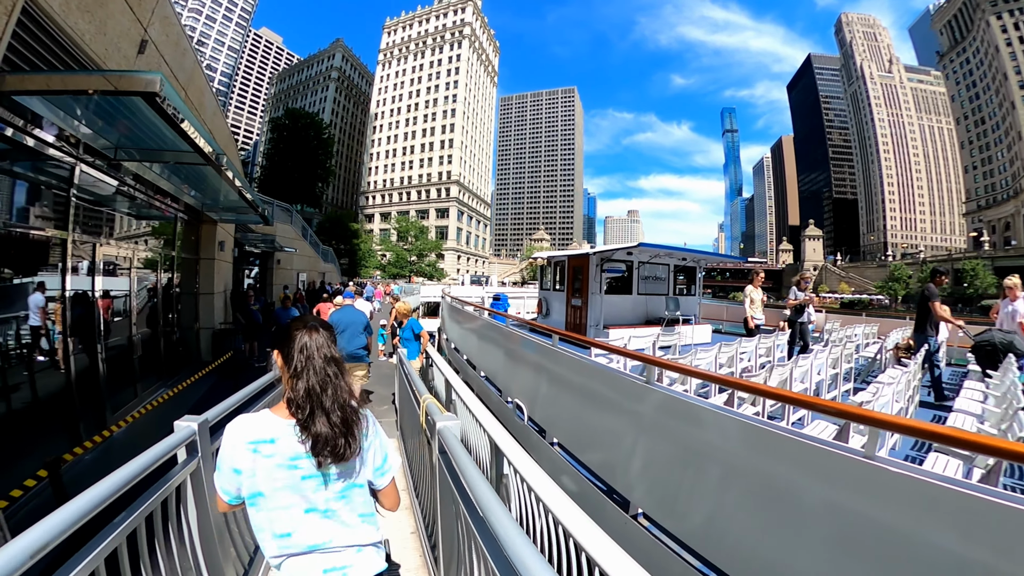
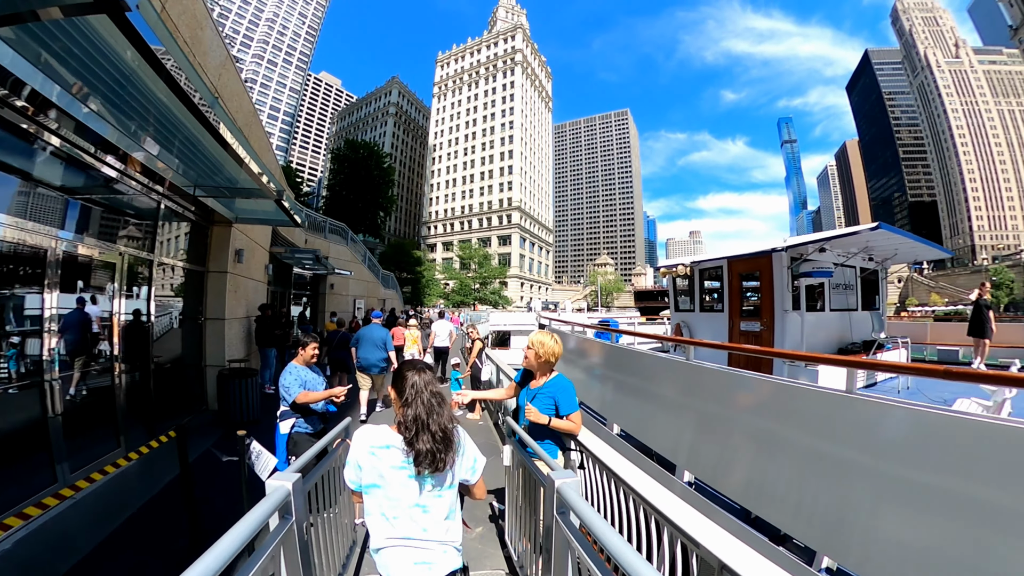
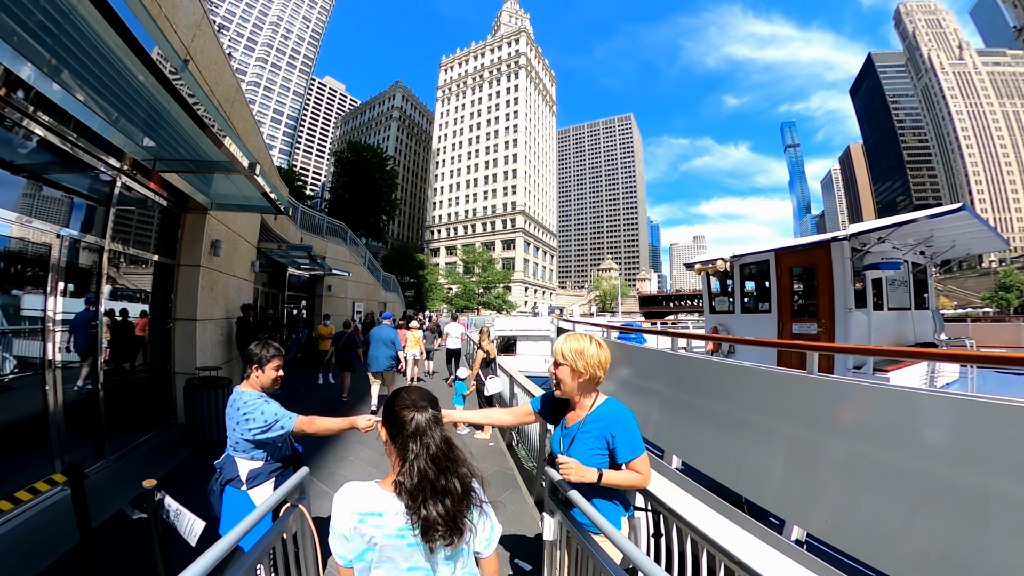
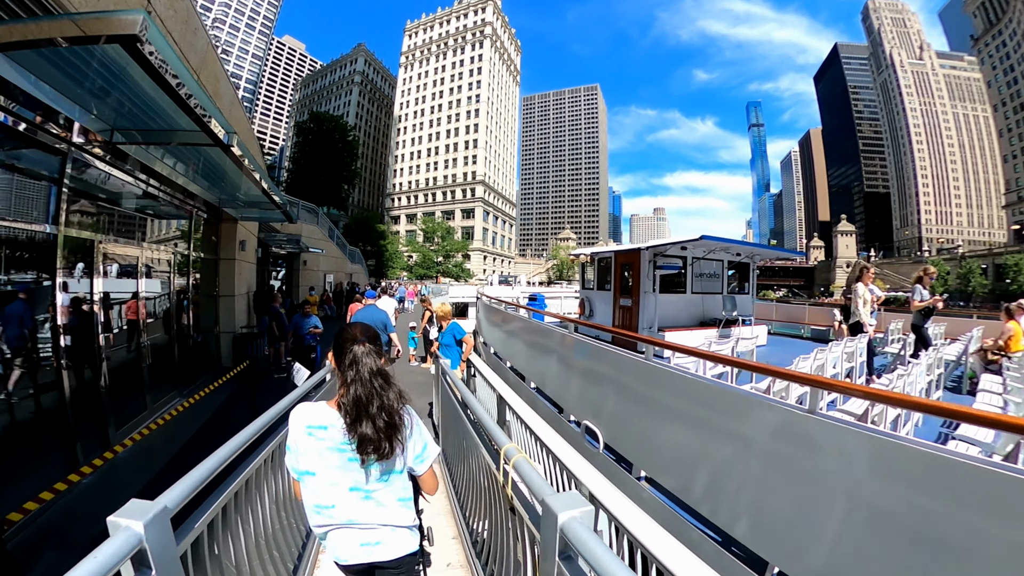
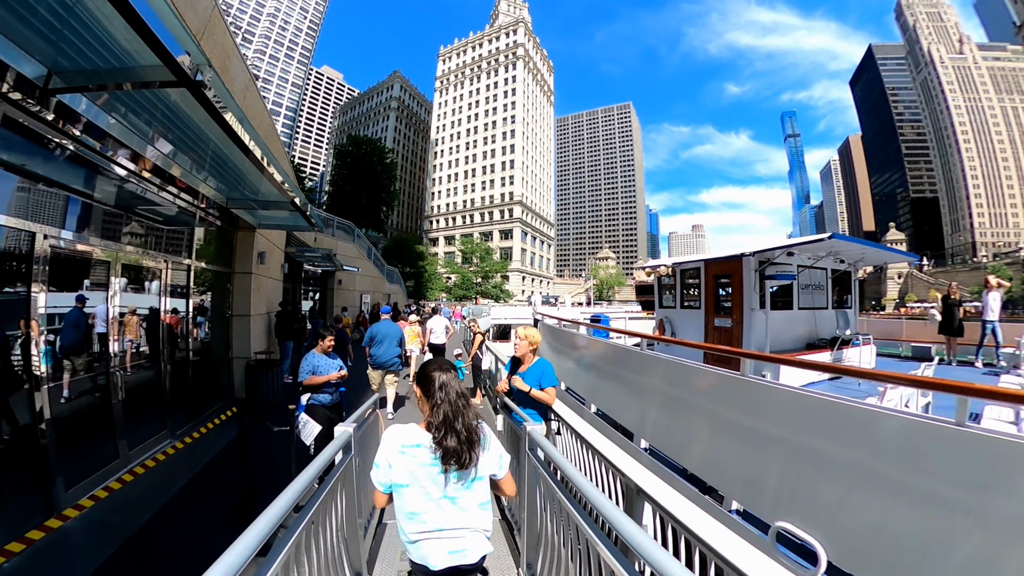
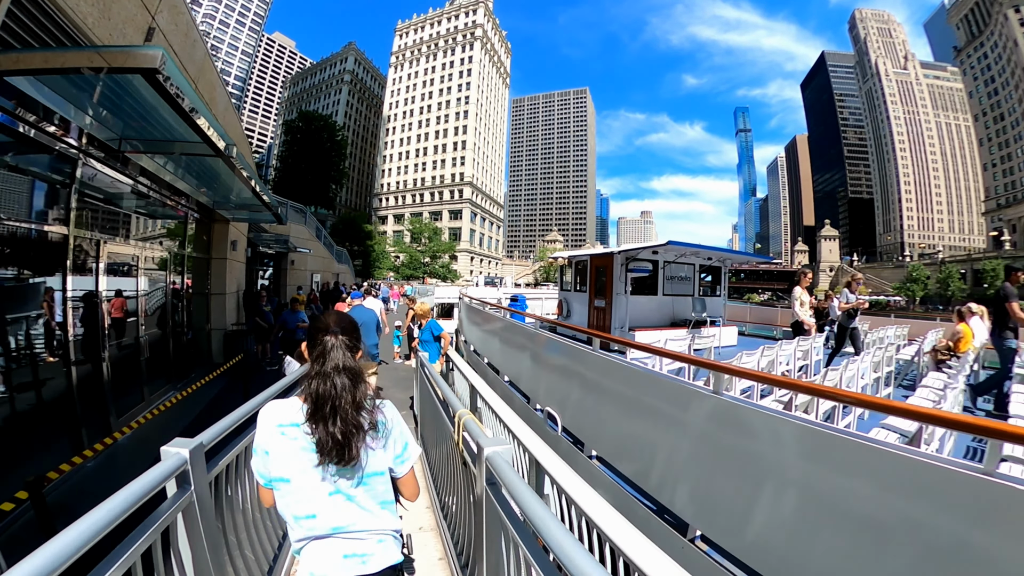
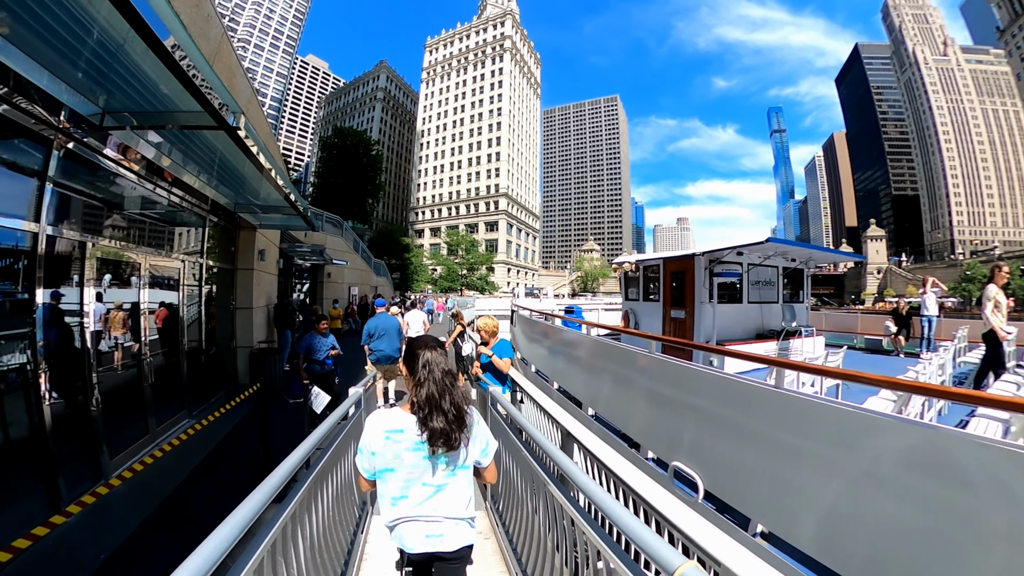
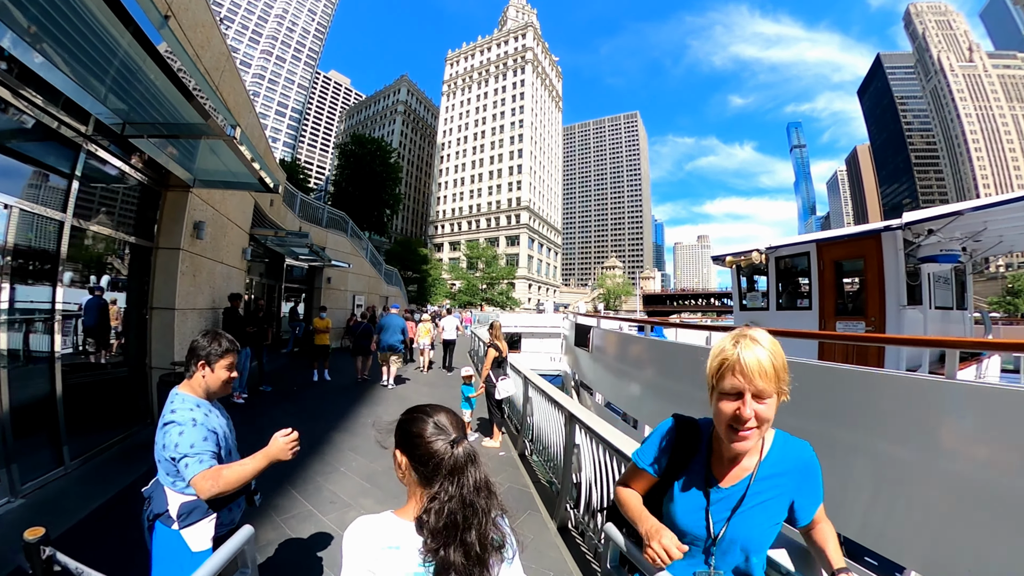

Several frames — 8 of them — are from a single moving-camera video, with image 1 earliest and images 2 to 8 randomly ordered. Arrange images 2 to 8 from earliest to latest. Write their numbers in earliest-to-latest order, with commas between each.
6, 4, 7, 5, 2, 3, 8
